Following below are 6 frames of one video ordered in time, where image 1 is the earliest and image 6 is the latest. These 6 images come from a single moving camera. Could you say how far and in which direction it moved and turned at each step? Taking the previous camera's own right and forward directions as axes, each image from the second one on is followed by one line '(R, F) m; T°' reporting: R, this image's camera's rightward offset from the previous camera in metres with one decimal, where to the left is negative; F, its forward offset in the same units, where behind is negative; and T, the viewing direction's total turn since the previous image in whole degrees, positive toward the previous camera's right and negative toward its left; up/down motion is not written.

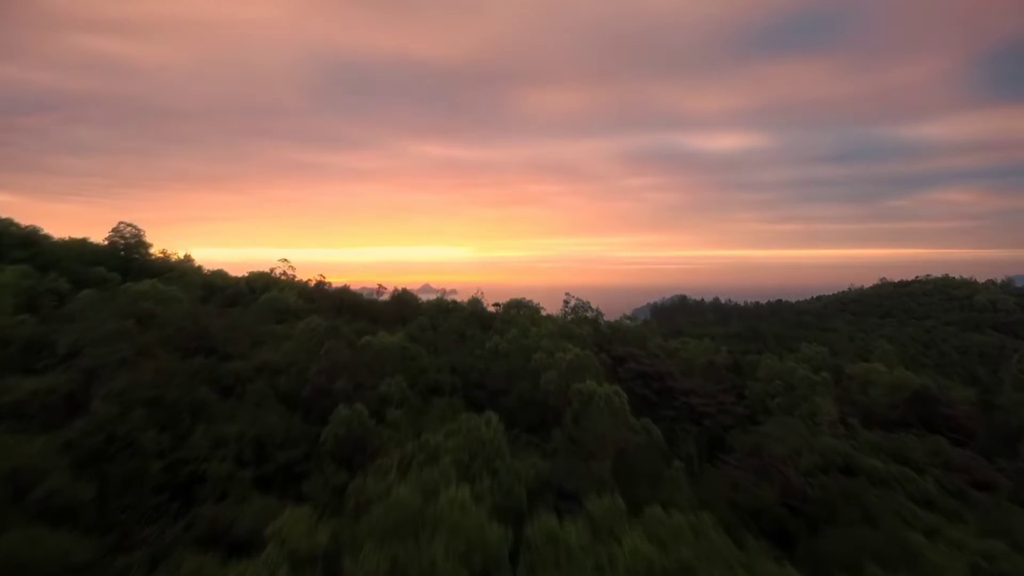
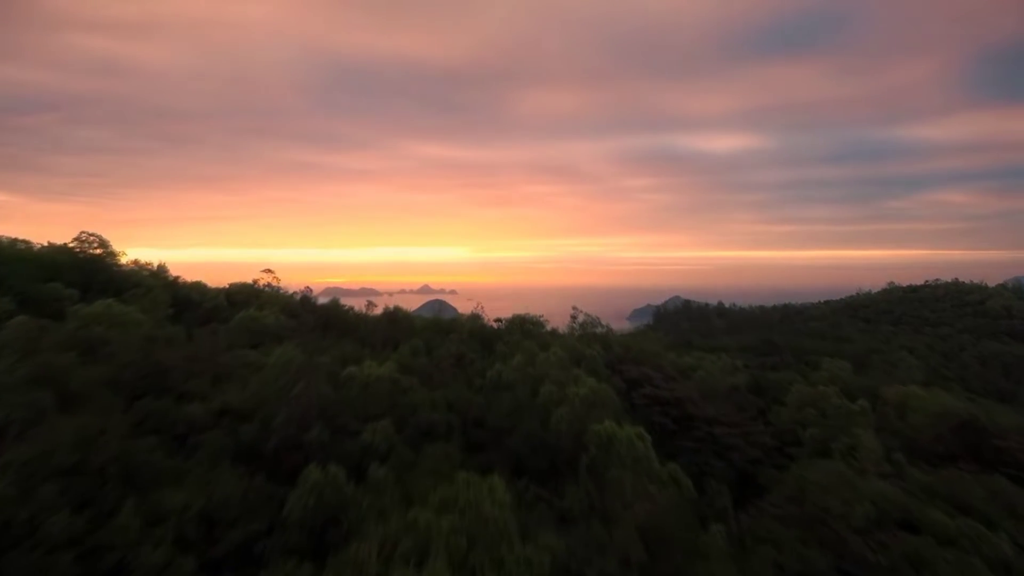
(-0.1, +1.2) m; 0°
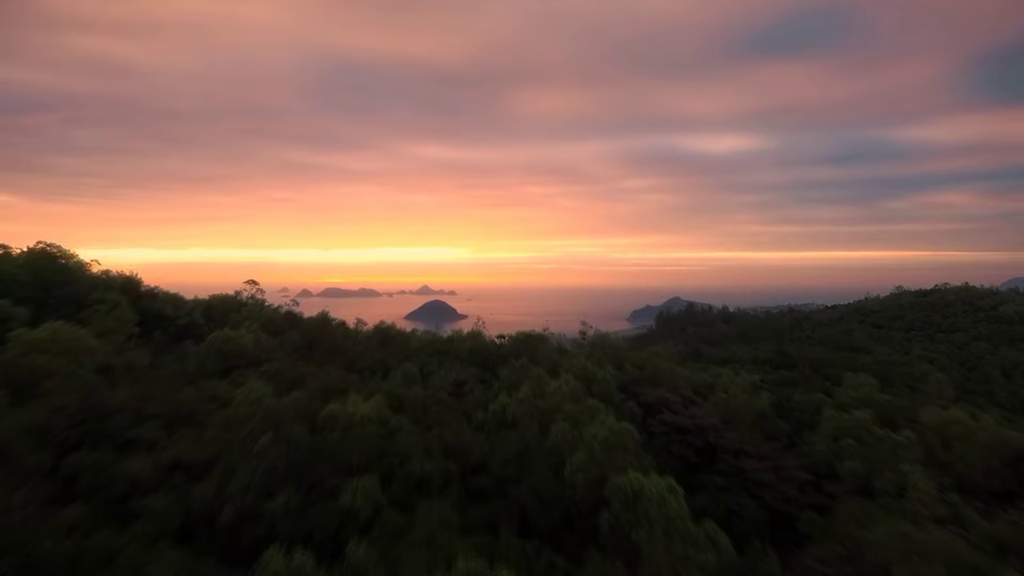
(-0.1, +1.1) m; 0°
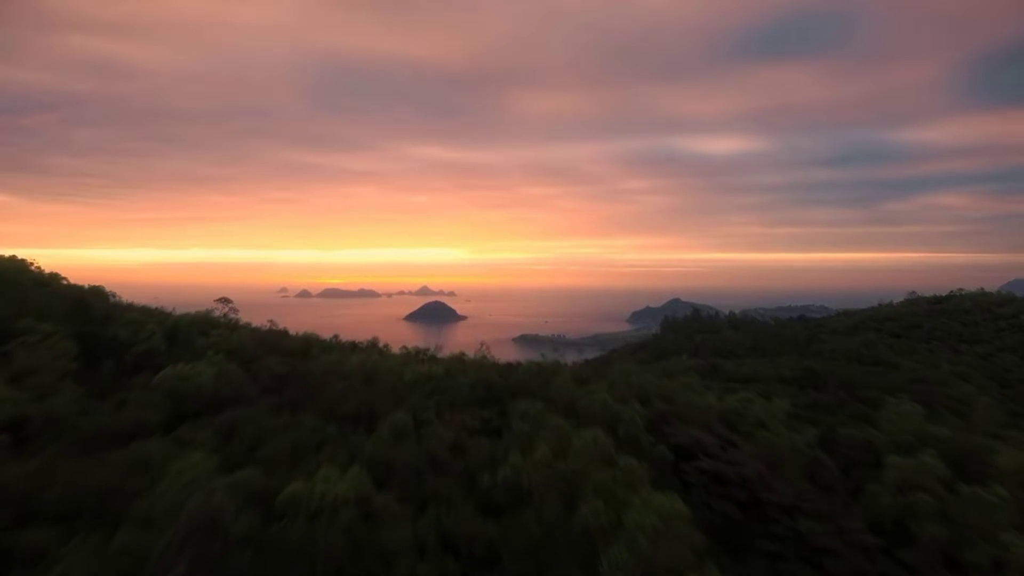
(-0.2, +1.6) m; 0°
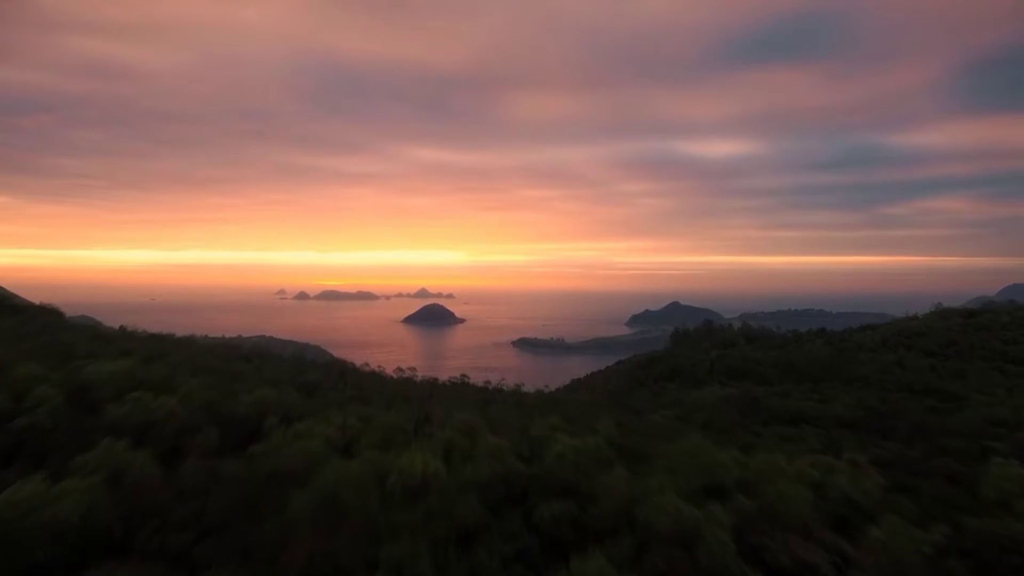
(-0.4, +2.9) m; 0°
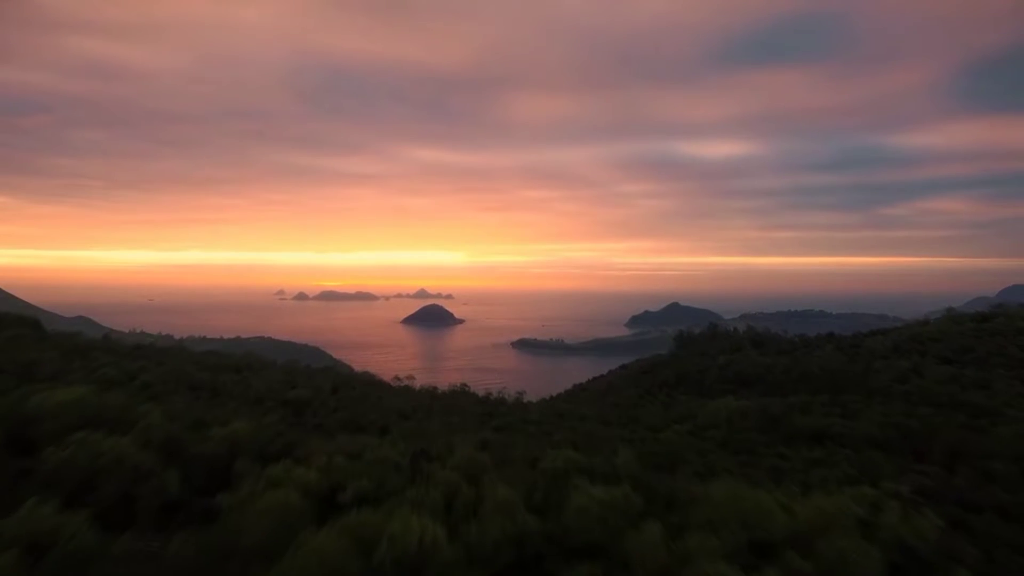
(-0.2, +1.2) m; 0°
